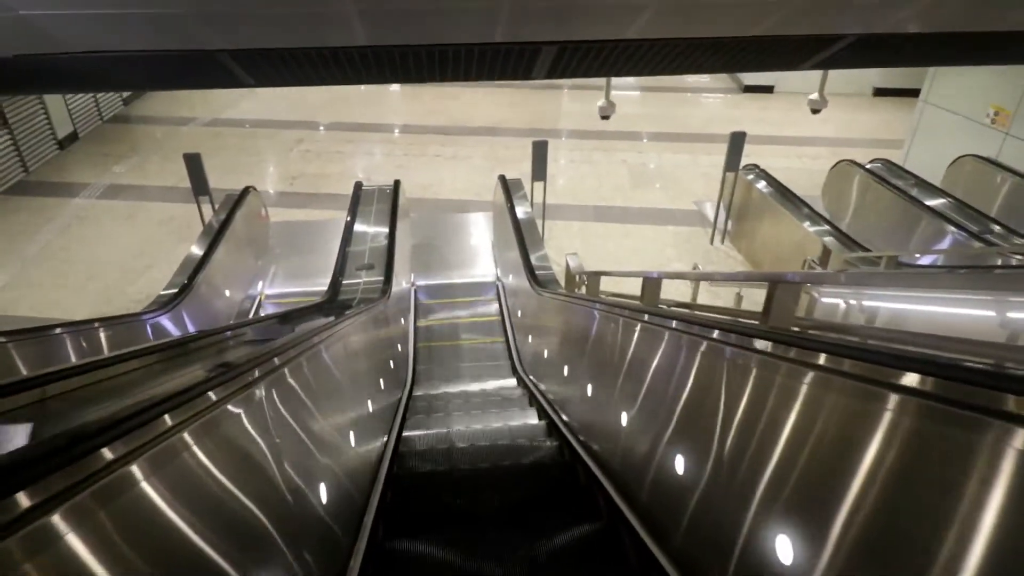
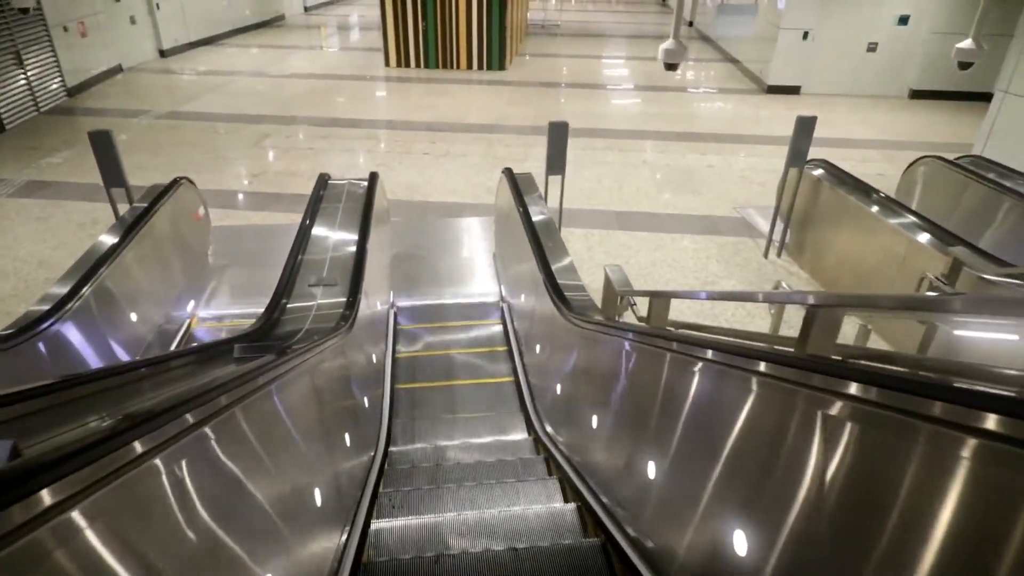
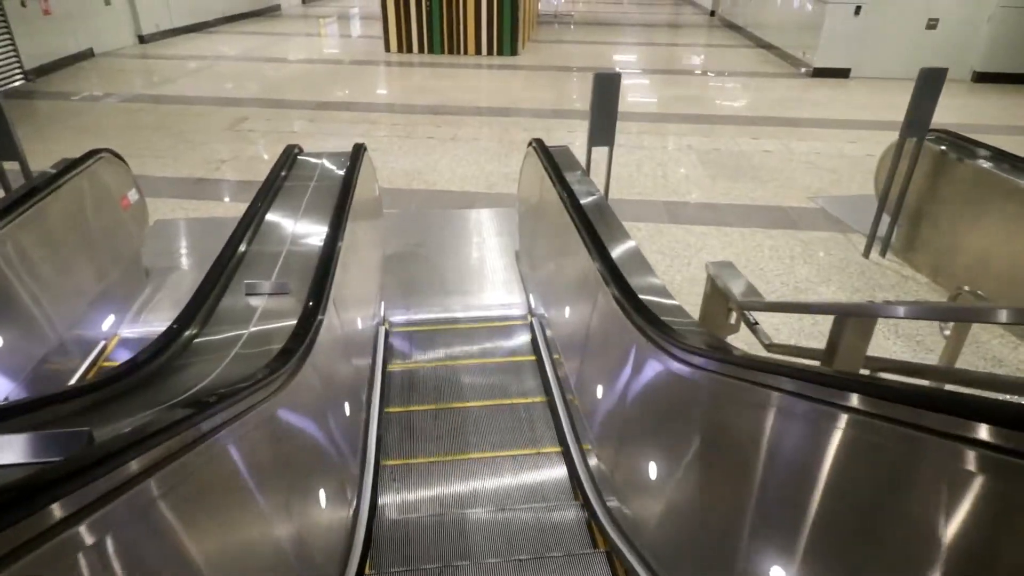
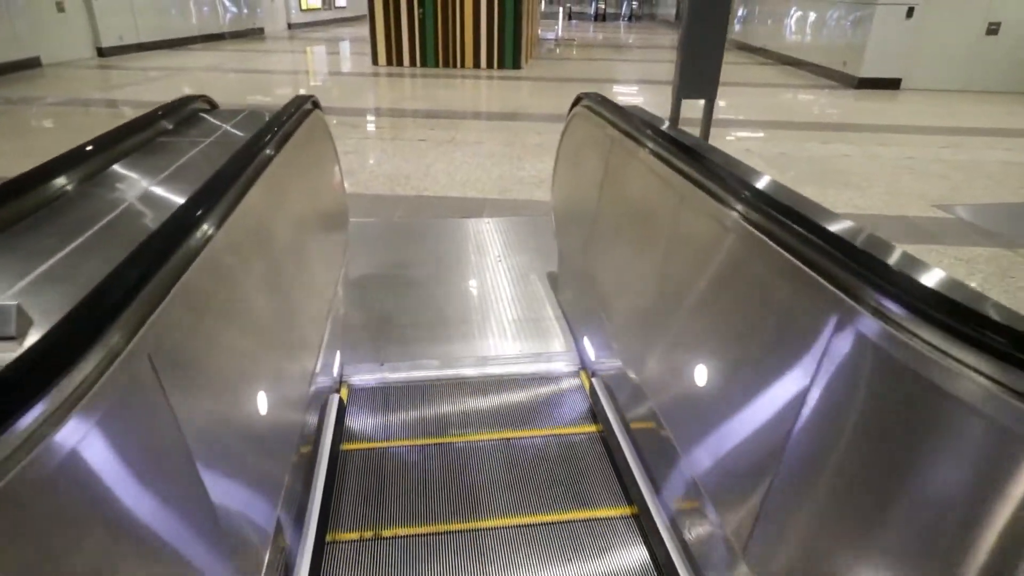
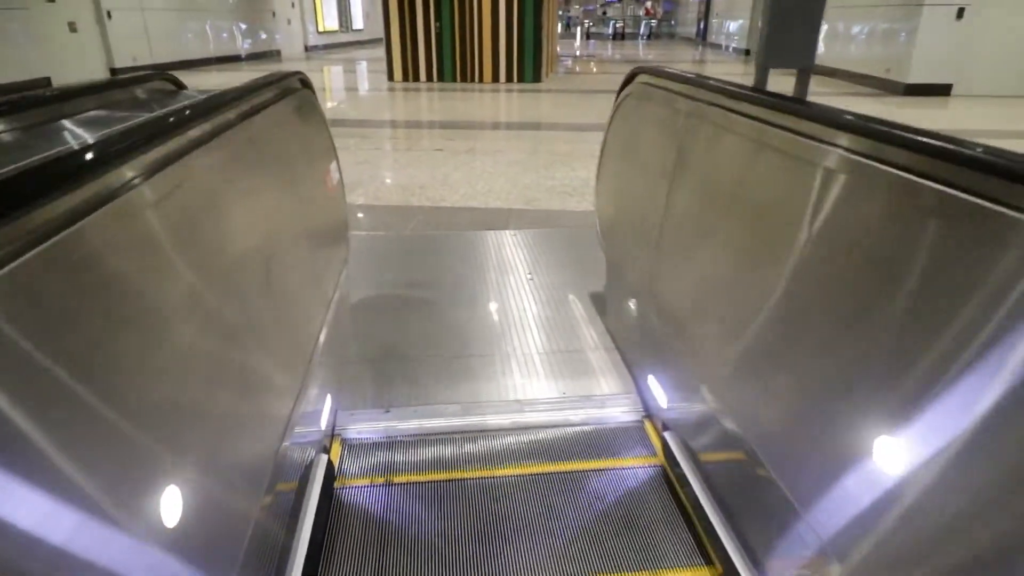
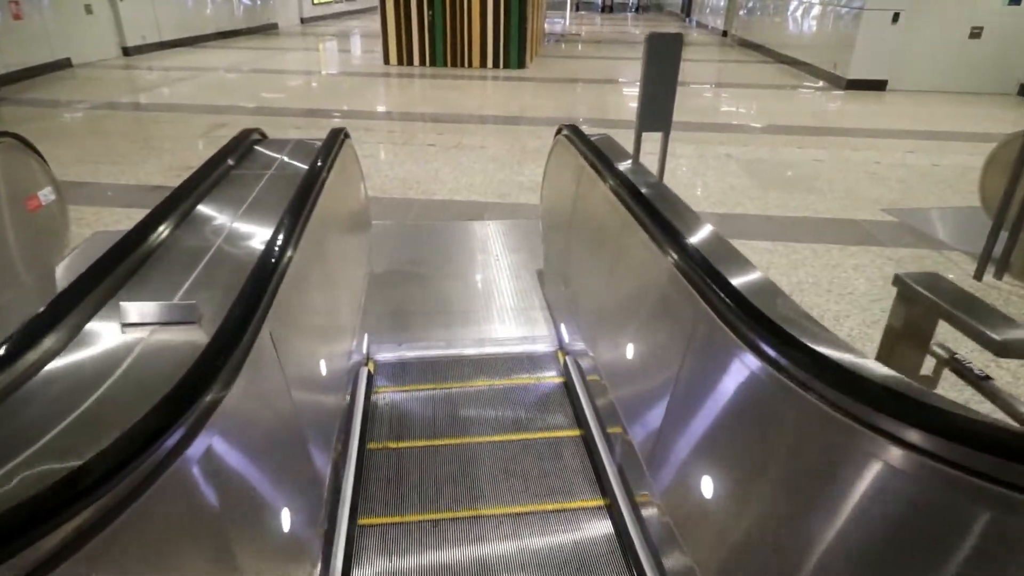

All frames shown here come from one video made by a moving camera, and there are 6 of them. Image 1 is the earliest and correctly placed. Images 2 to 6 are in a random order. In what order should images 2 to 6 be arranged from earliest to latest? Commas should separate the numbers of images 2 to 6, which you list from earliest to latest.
2, 3, 6, 4, 5
